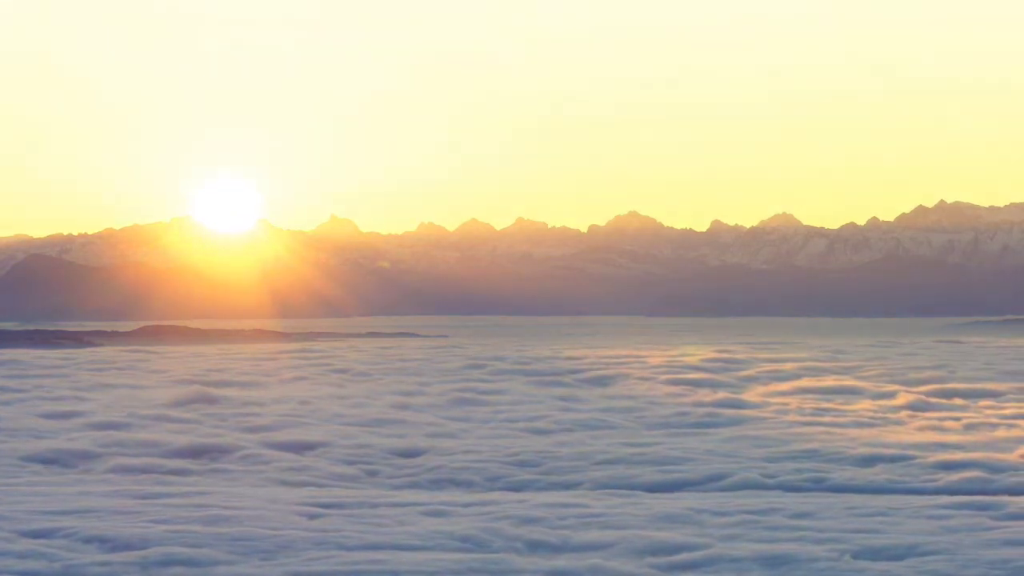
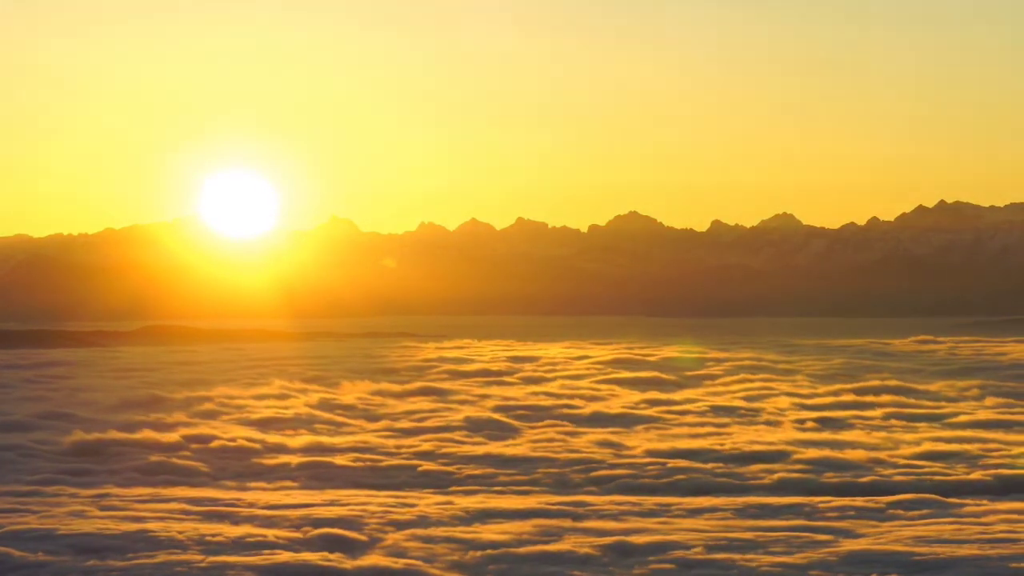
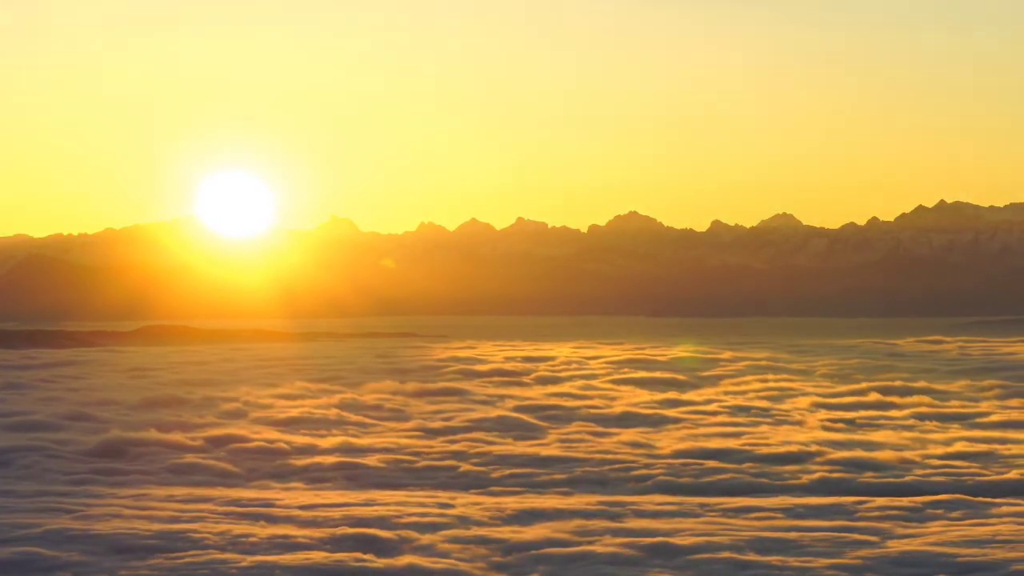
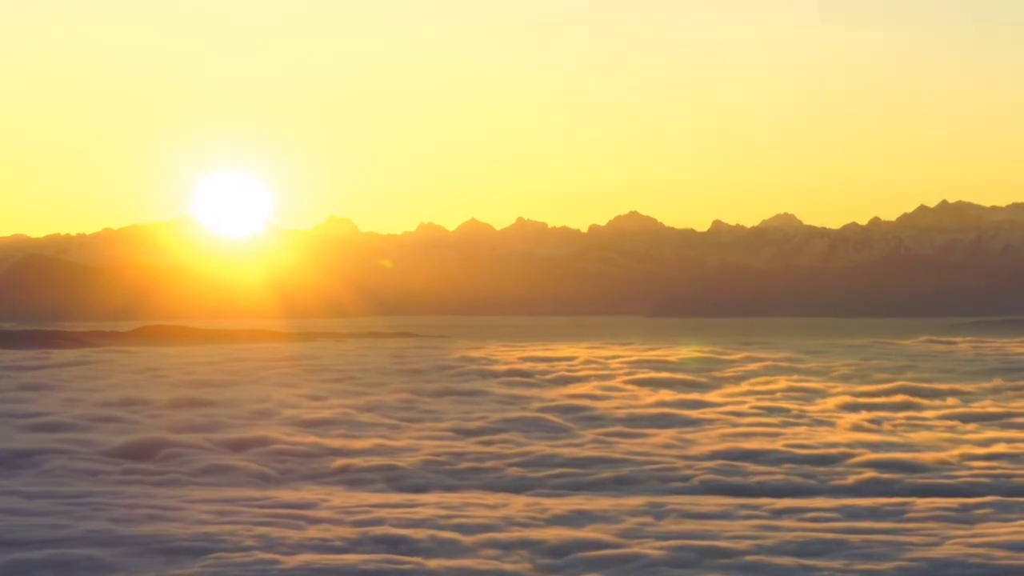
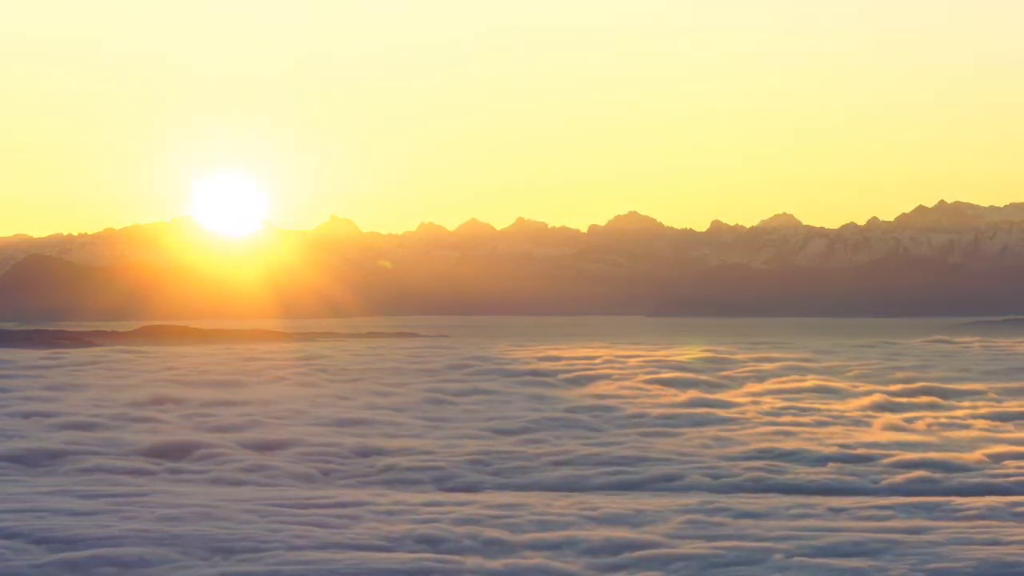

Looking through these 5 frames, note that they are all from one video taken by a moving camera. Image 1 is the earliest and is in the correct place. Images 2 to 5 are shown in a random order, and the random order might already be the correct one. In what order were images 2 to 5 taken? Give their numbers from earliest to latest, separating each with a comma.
5, 4, 3, 2
